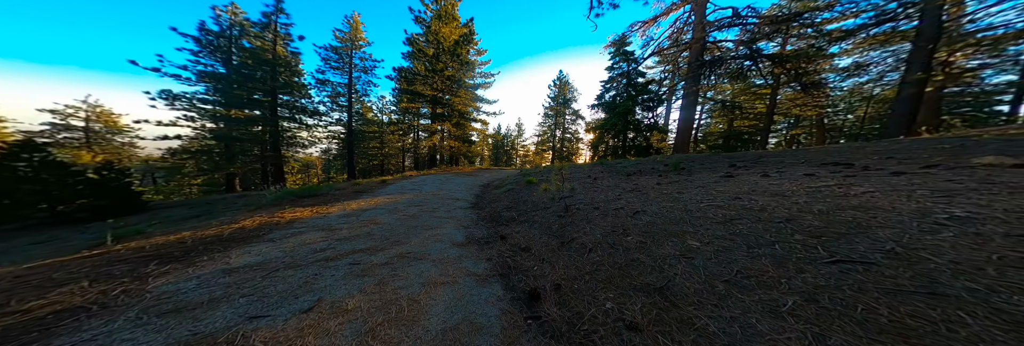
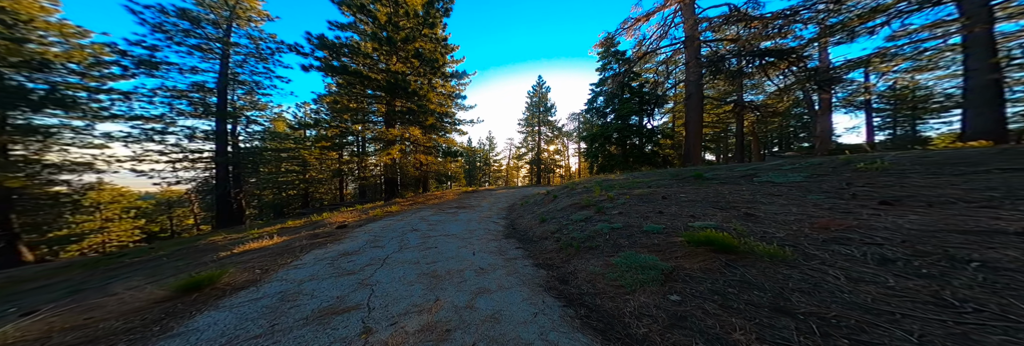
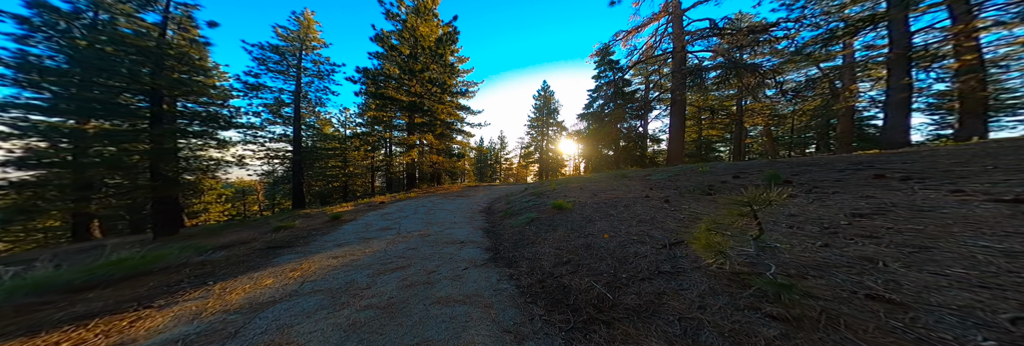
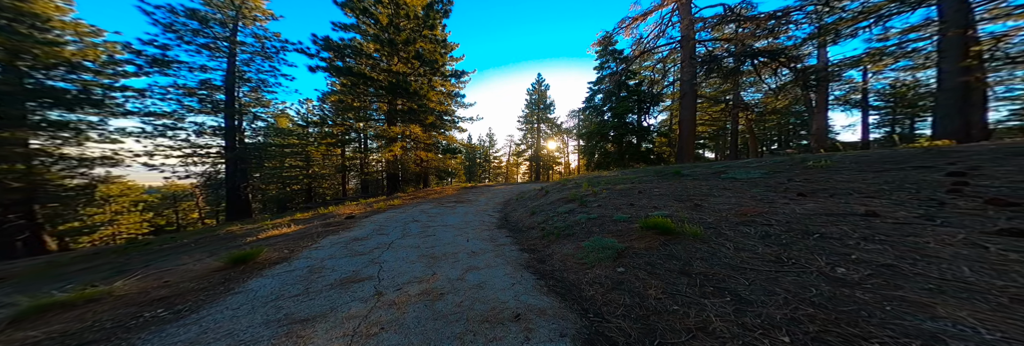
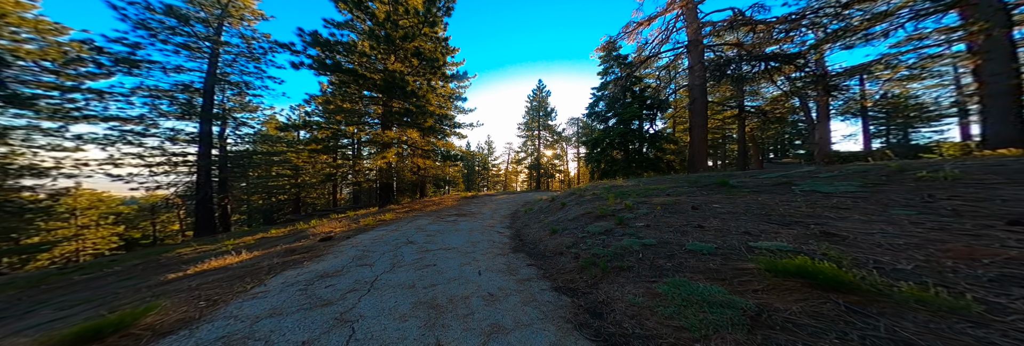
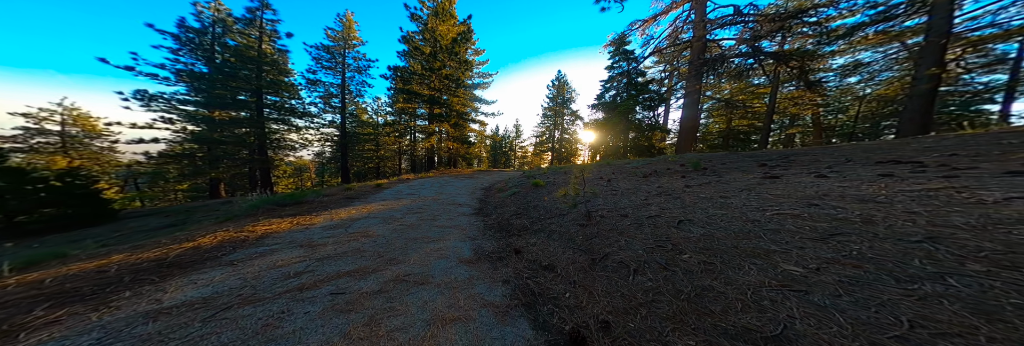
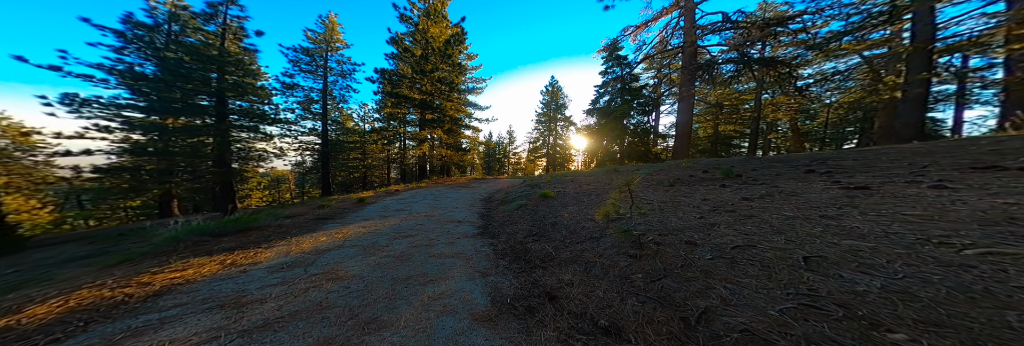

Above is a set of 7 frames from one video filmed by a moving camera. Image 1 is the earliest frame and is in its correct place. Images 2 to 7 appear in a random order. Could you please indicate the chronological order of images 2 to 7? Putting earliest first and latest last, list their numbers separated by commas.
6, 7, 3, 4, 2, 5
